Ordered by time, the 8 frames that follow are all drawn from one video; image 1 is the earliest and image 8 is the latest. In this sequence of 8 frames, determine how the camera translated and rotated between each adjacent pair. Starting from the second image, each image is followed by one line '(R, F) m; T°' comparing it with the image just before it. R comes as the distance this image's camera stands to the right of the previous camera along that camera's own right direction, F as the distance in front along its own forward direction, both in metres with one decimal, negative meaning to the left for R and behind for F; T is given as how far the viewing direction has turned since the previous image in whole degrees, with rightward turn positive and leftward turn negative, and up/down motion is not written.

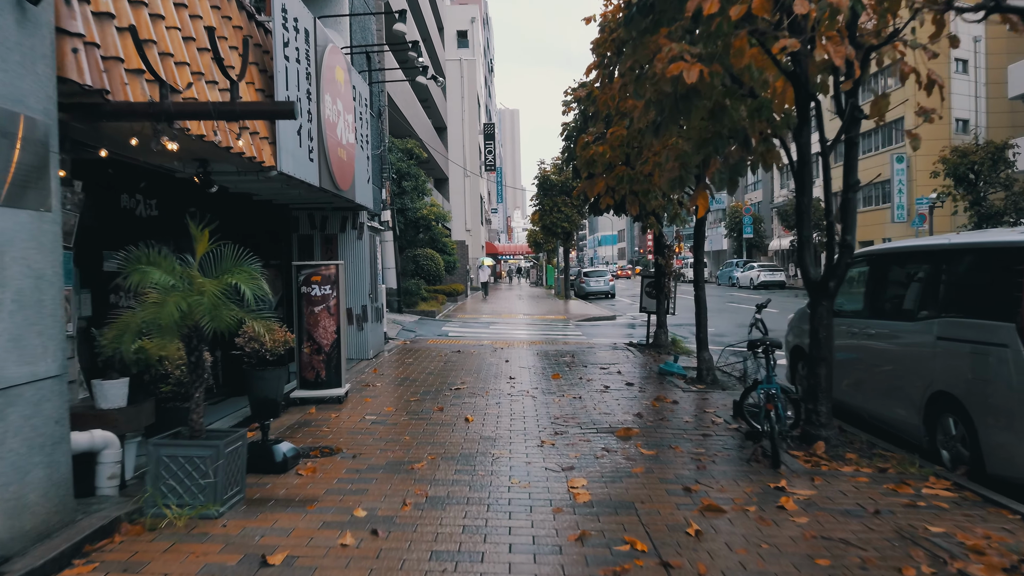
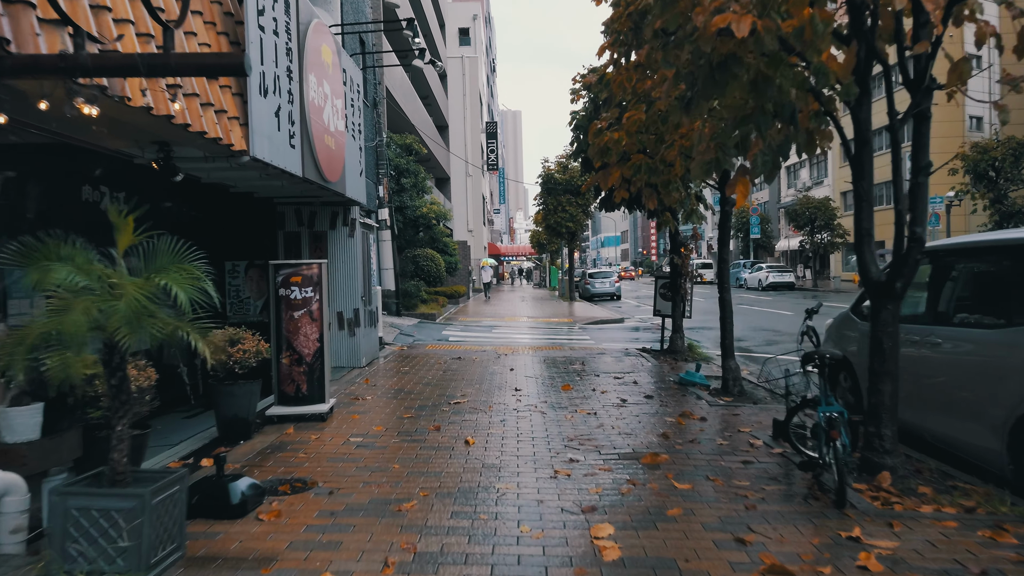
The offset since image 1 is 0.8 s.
(0.0, +1.0) m; 0°
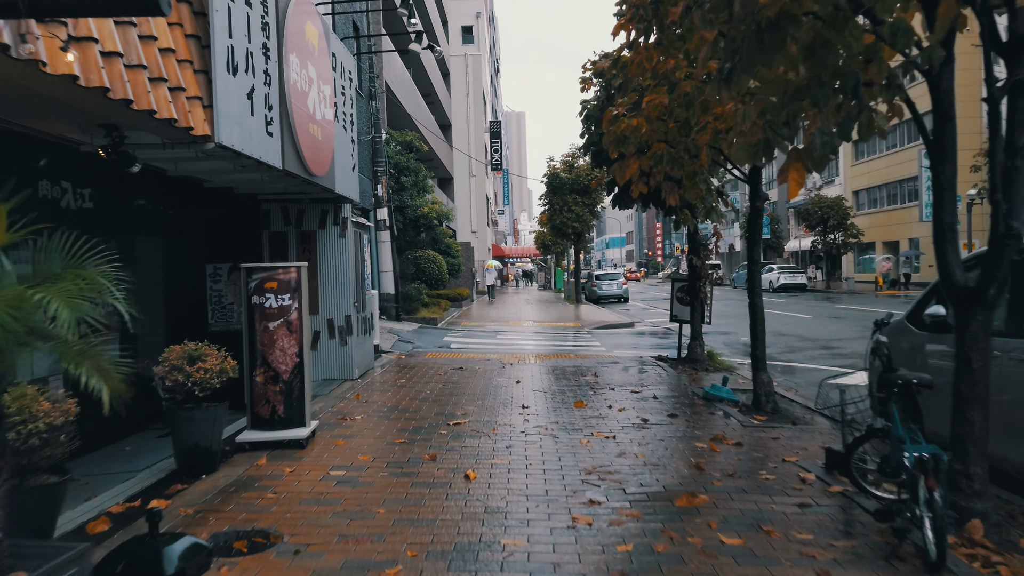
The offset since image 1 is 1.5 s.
(0.0, +0.9) m; 0°
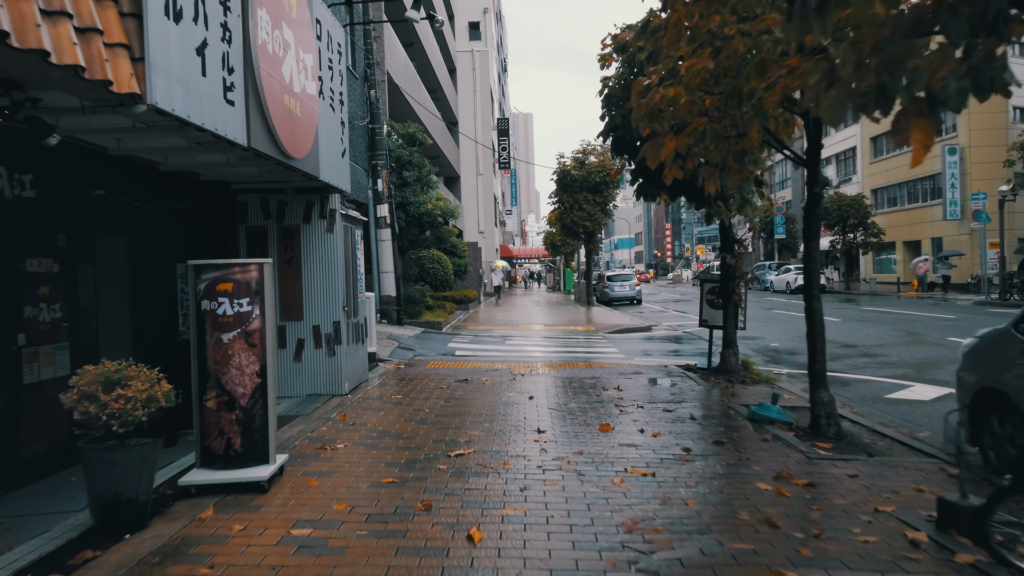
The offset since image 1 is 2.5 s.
(0.0, +1.3) m; -1°
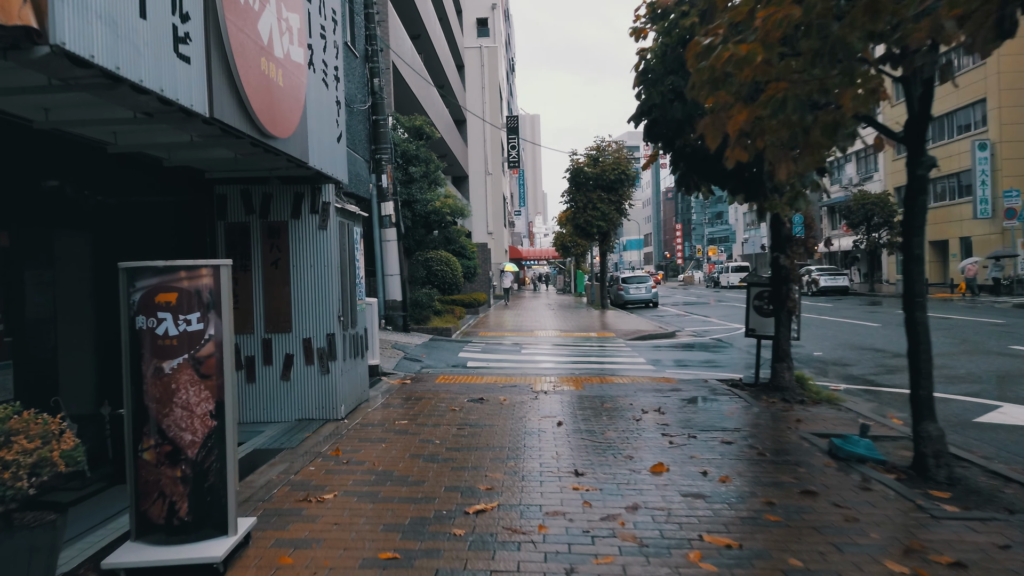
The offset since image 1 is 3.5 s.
(-0.2, +1.3) m; -1°
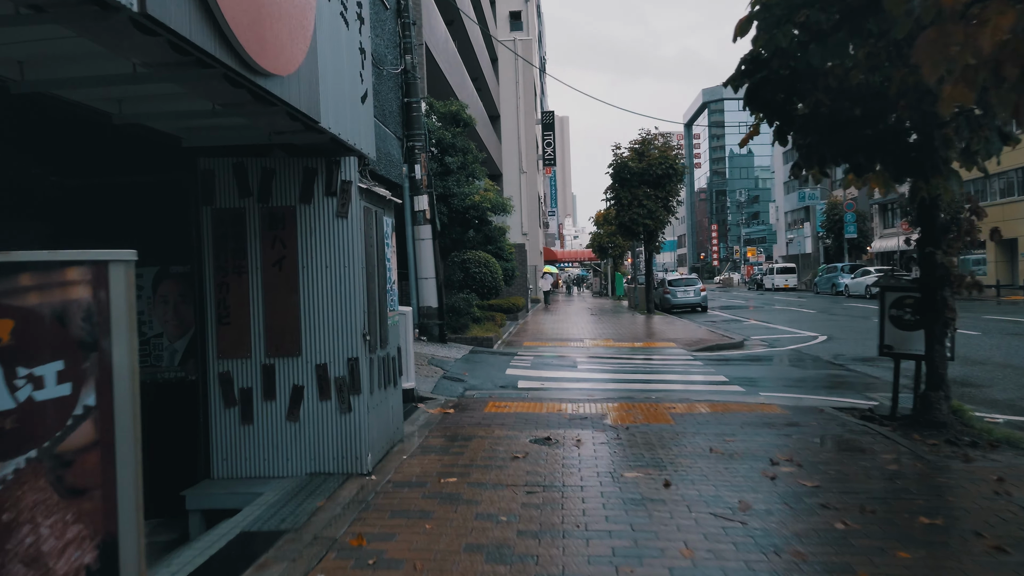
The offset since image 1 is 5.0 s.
(-0.4, +2.0) m; -2°
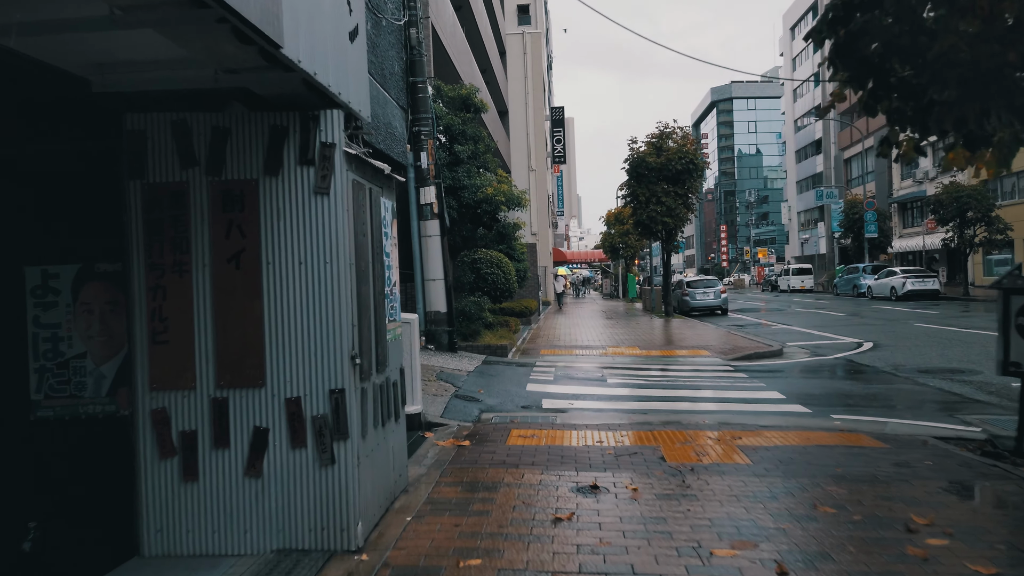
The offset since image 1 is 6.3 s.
(-0.2, +1.5) m; 0°
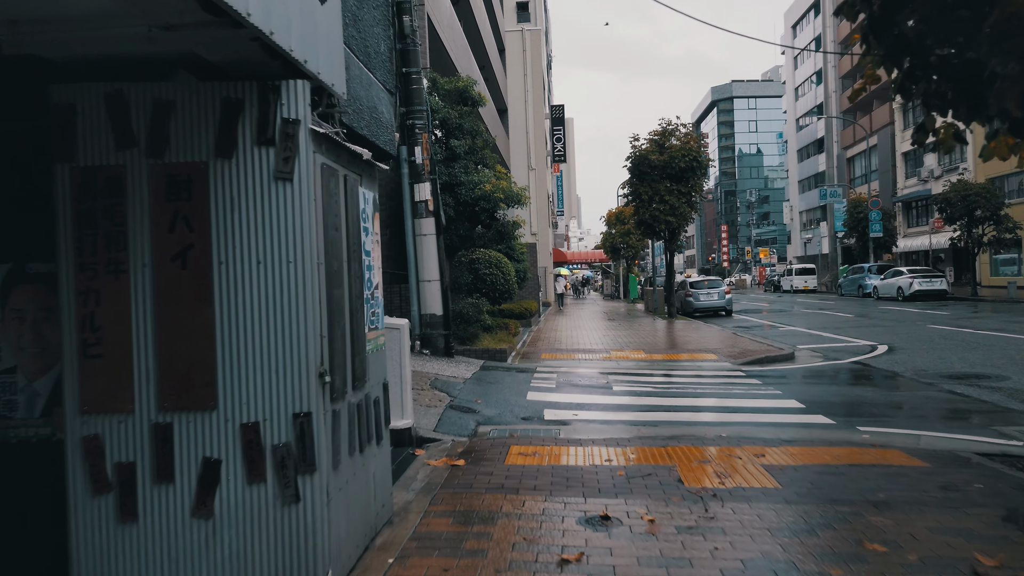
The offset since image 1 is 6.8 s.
(0.0, +0.6) m; 0°
